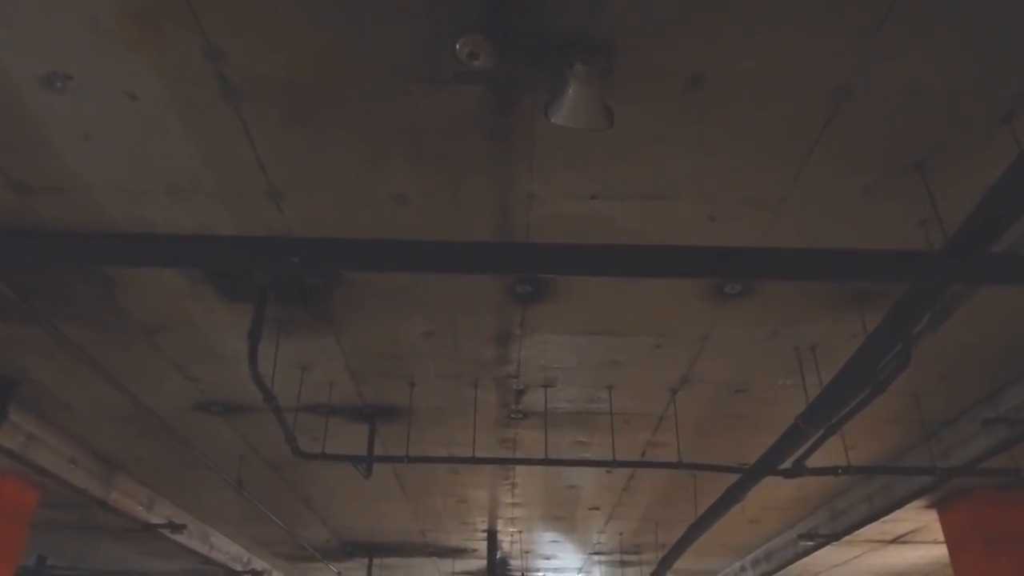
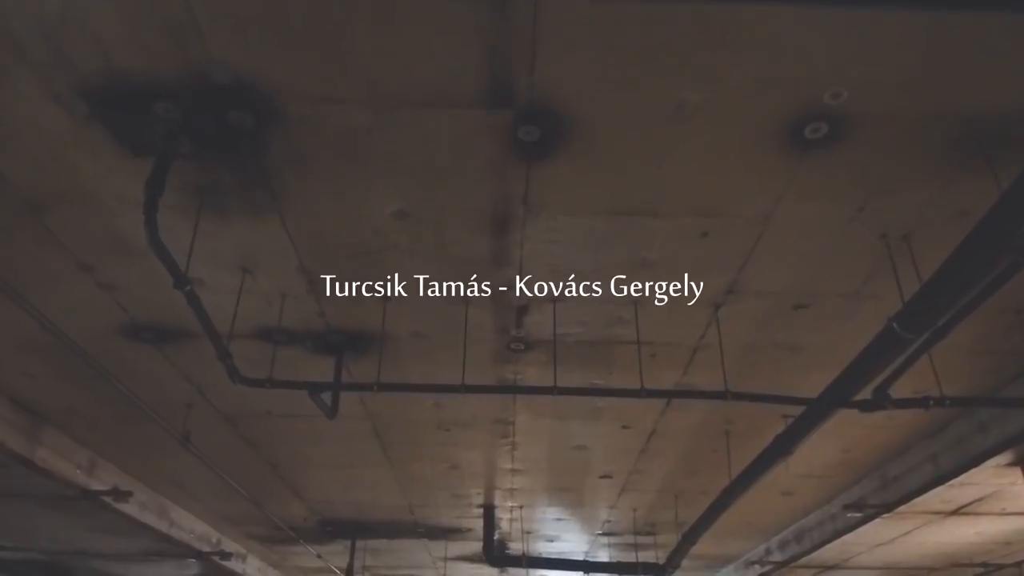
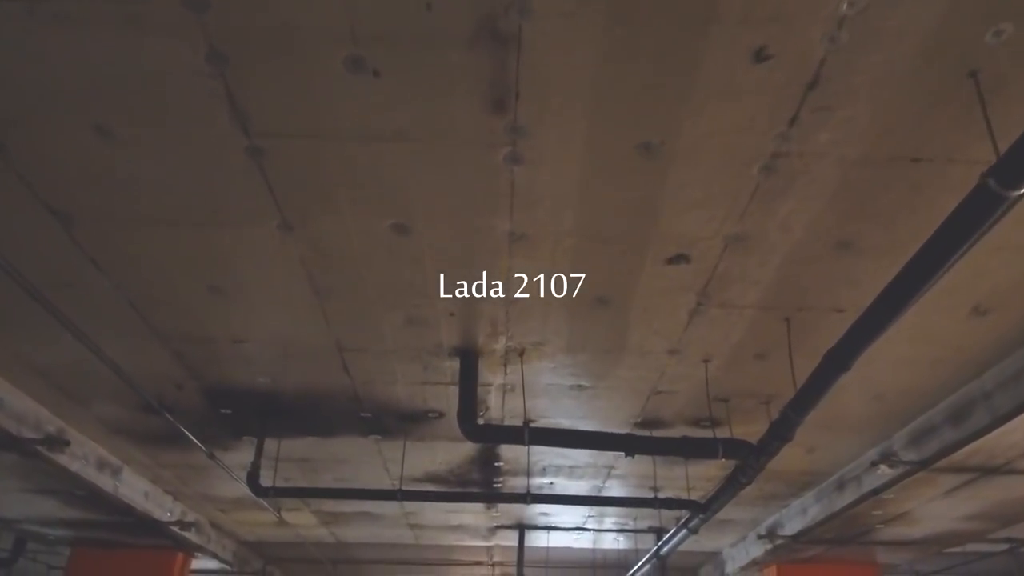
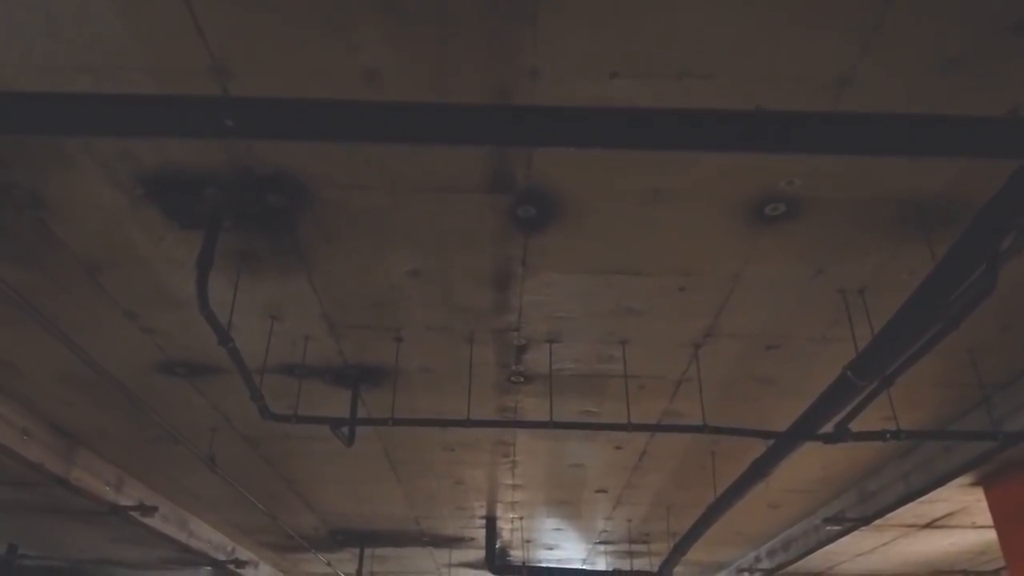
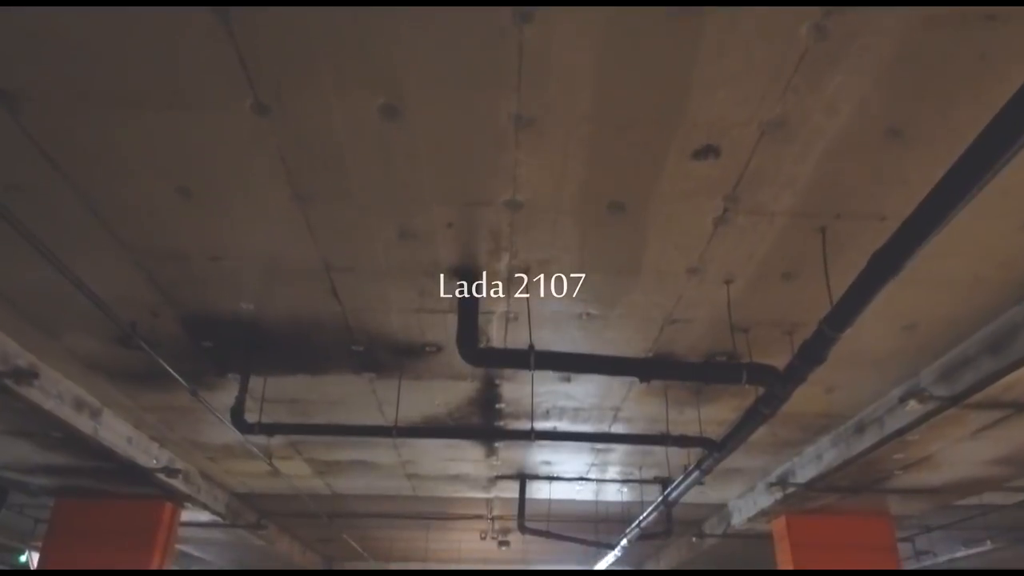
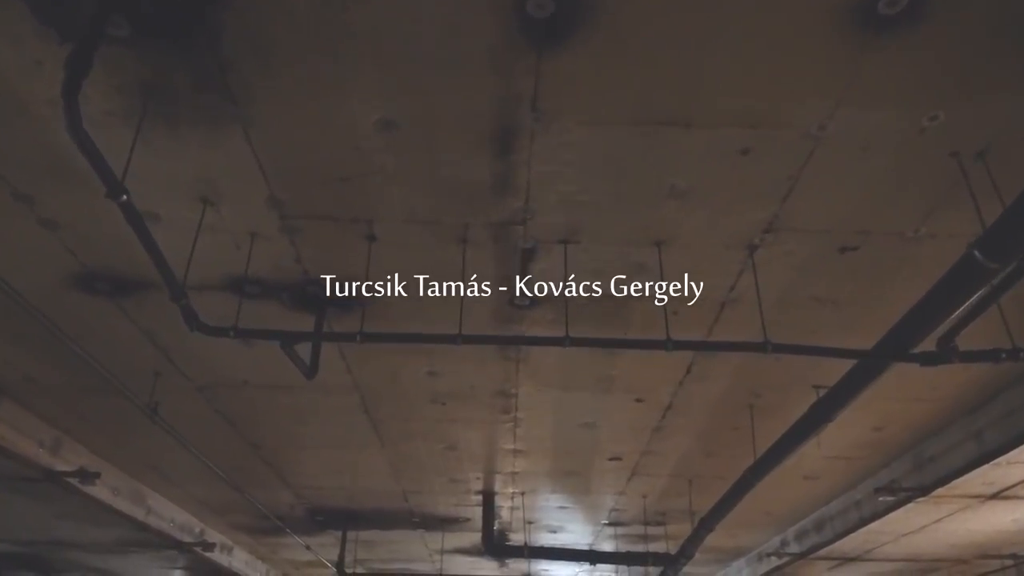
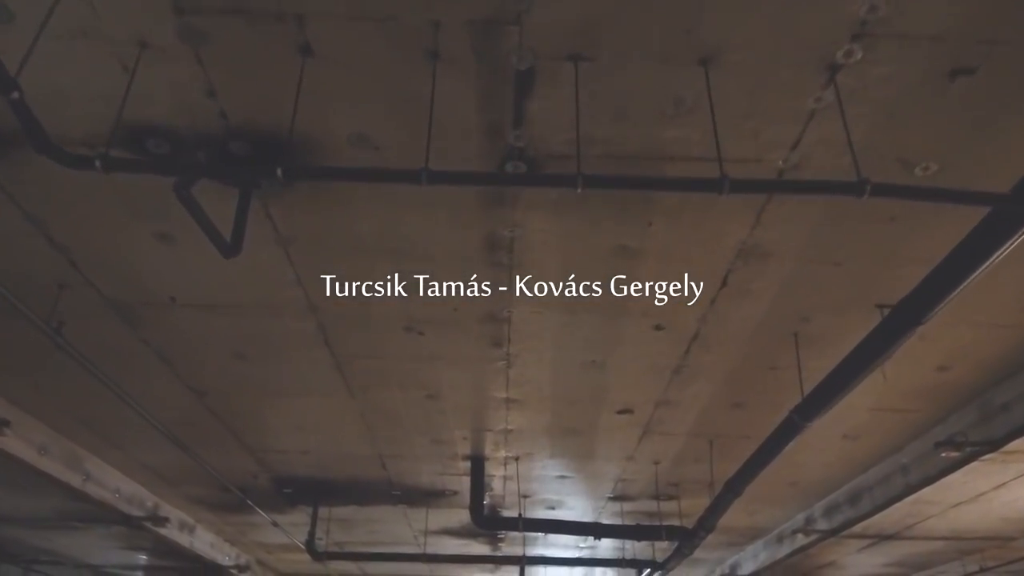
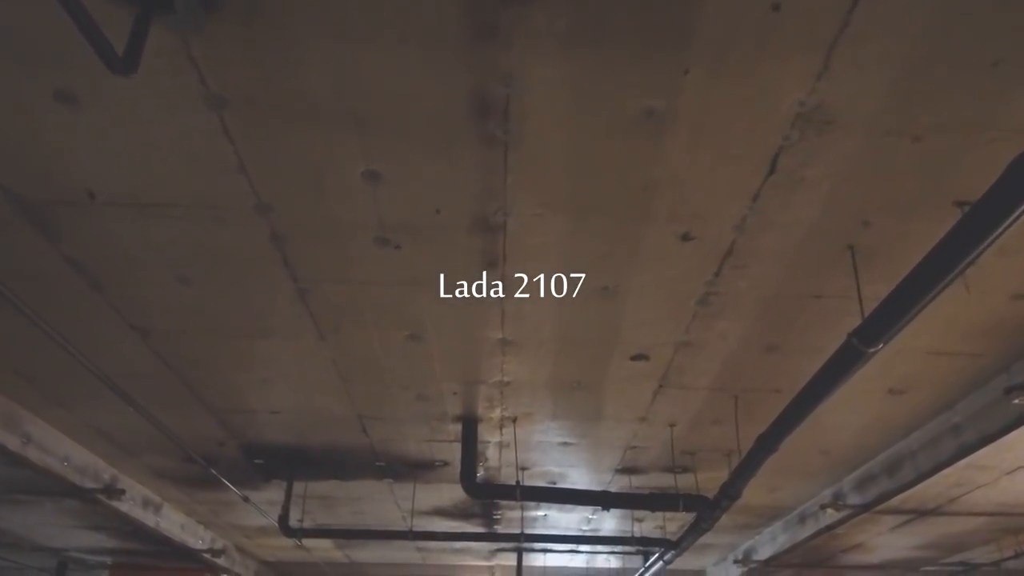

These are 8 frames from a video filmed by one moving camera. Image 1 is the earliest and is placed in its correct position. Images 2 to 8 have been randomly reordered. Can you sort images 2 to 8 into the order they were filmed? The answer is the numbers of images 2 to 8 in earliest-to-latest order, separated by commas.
4, 2, 6, 7, 8, 3, 5
